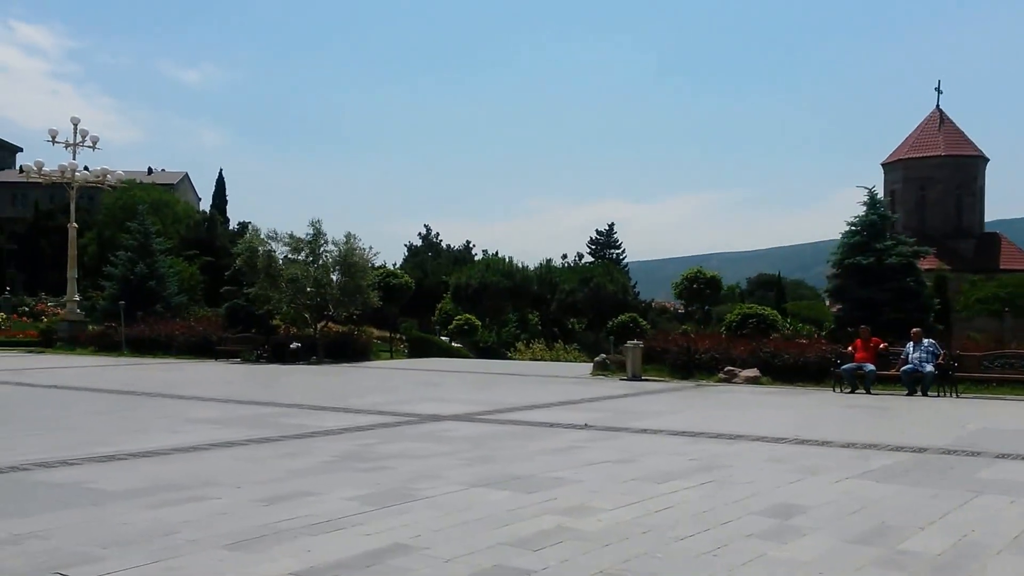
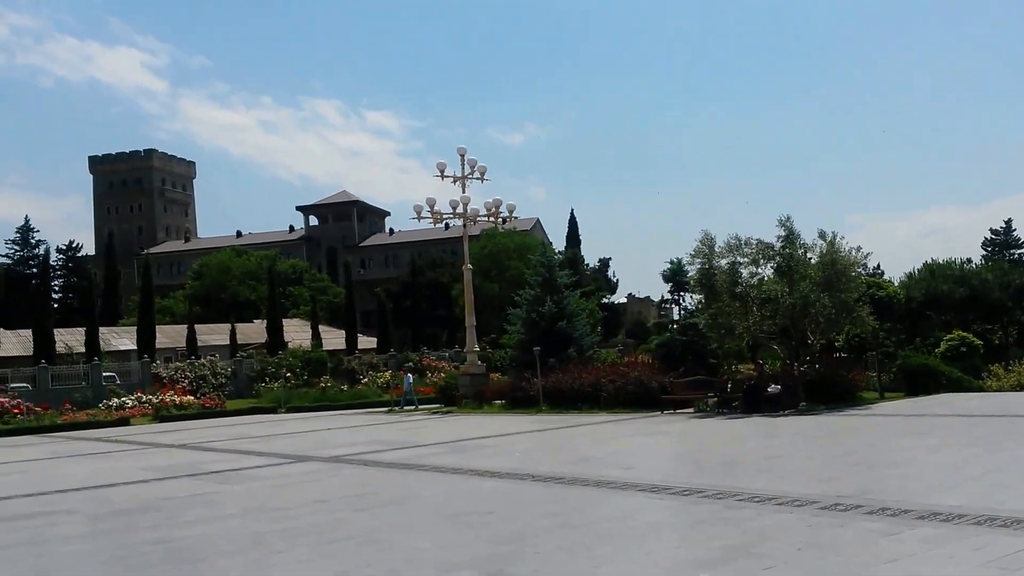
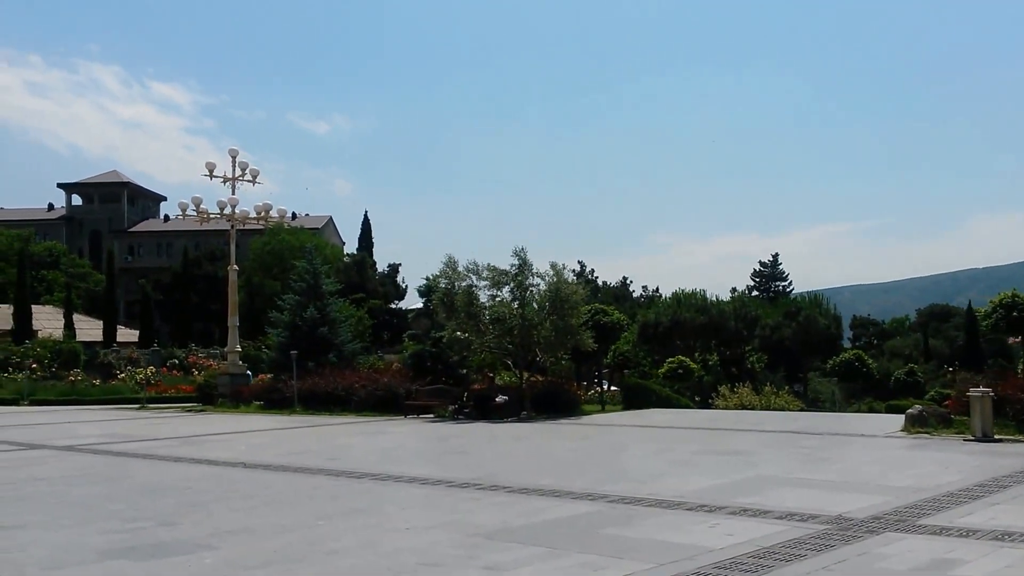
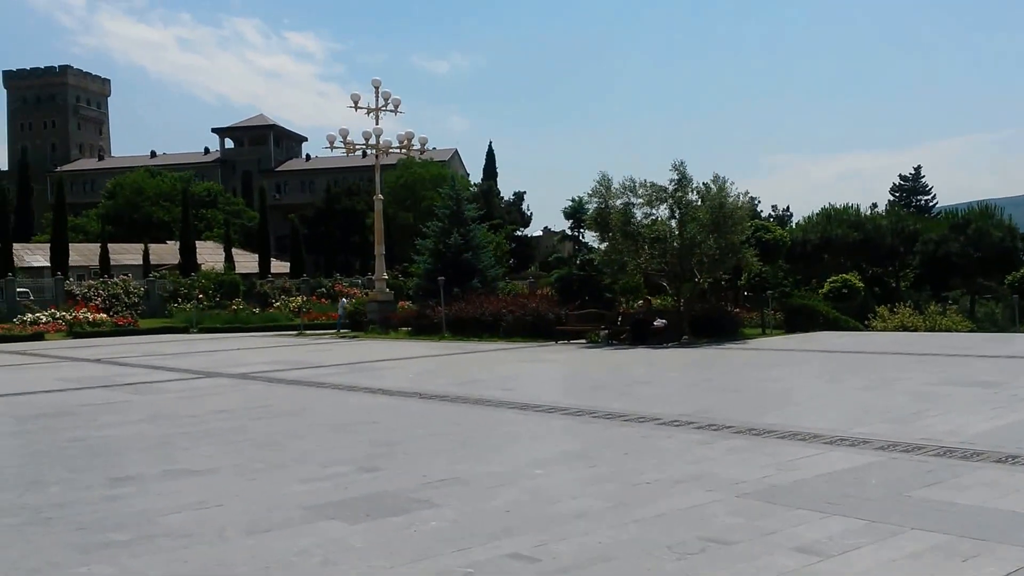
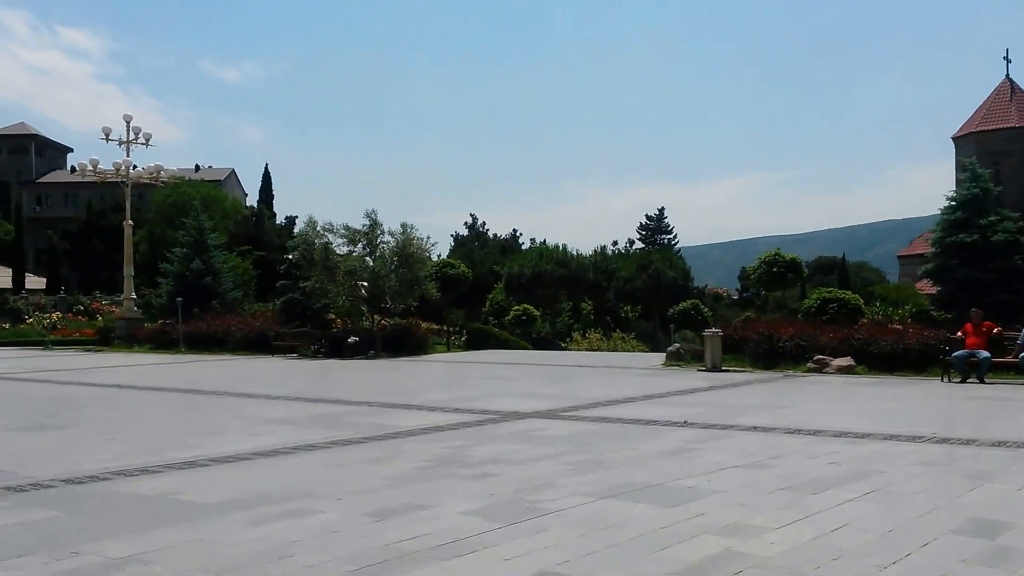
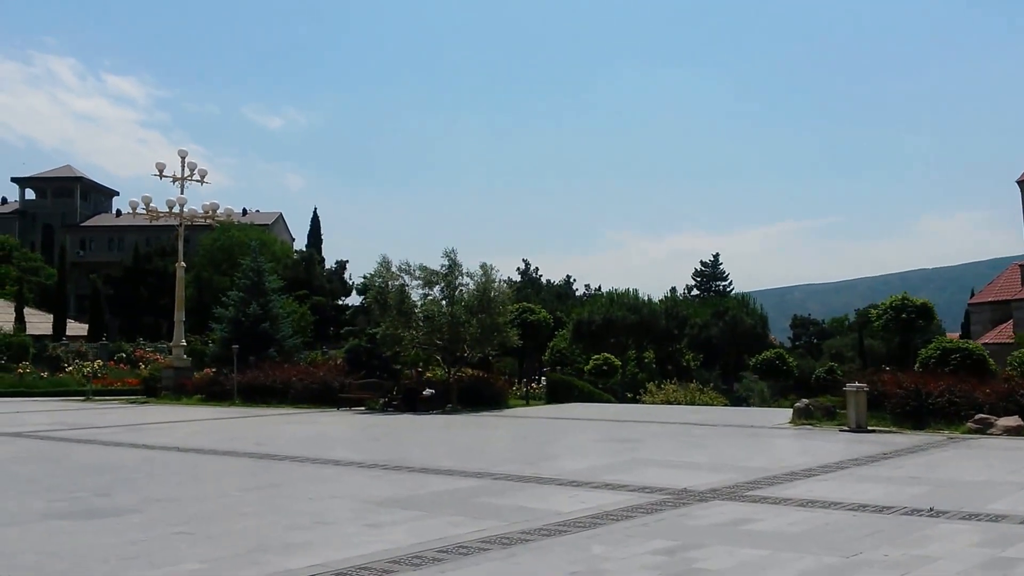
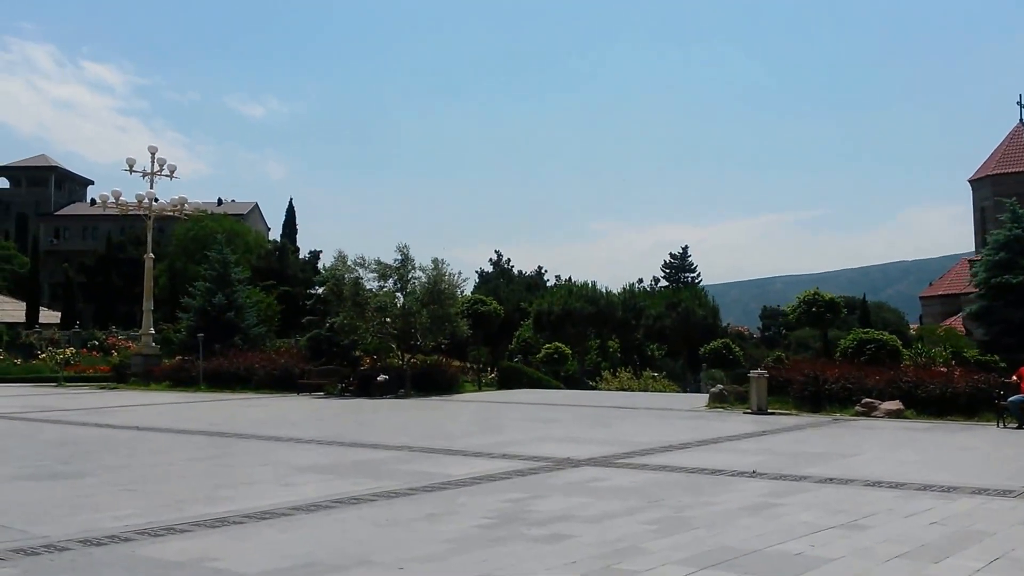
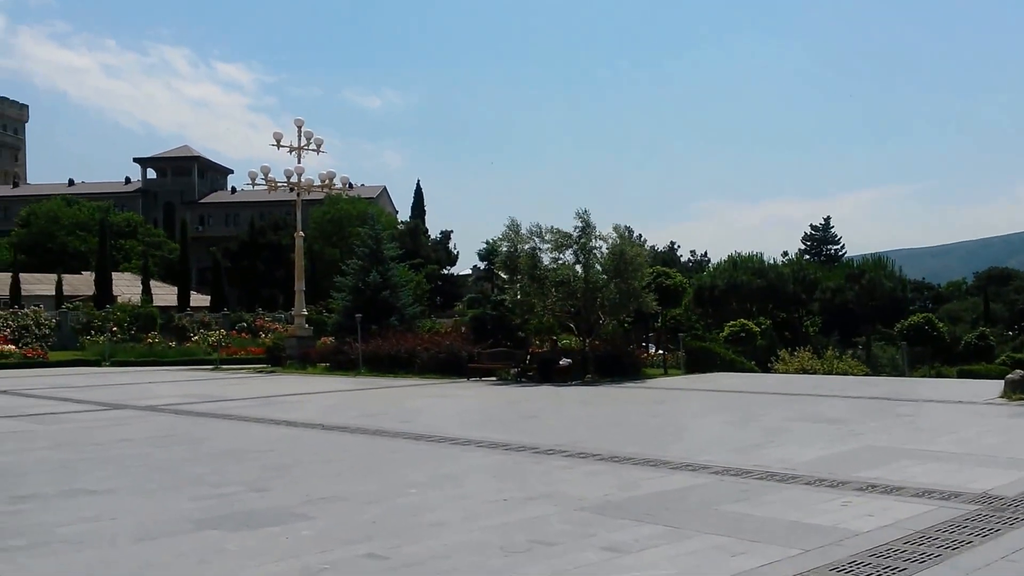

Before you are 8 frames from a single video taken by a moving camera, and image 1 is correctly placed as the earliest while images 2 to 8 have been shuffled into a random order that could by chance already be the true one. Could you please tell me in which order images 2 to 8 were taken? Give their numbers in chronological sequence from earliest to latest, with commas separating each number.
5, 7, 6, 3, 8, 4, 2
